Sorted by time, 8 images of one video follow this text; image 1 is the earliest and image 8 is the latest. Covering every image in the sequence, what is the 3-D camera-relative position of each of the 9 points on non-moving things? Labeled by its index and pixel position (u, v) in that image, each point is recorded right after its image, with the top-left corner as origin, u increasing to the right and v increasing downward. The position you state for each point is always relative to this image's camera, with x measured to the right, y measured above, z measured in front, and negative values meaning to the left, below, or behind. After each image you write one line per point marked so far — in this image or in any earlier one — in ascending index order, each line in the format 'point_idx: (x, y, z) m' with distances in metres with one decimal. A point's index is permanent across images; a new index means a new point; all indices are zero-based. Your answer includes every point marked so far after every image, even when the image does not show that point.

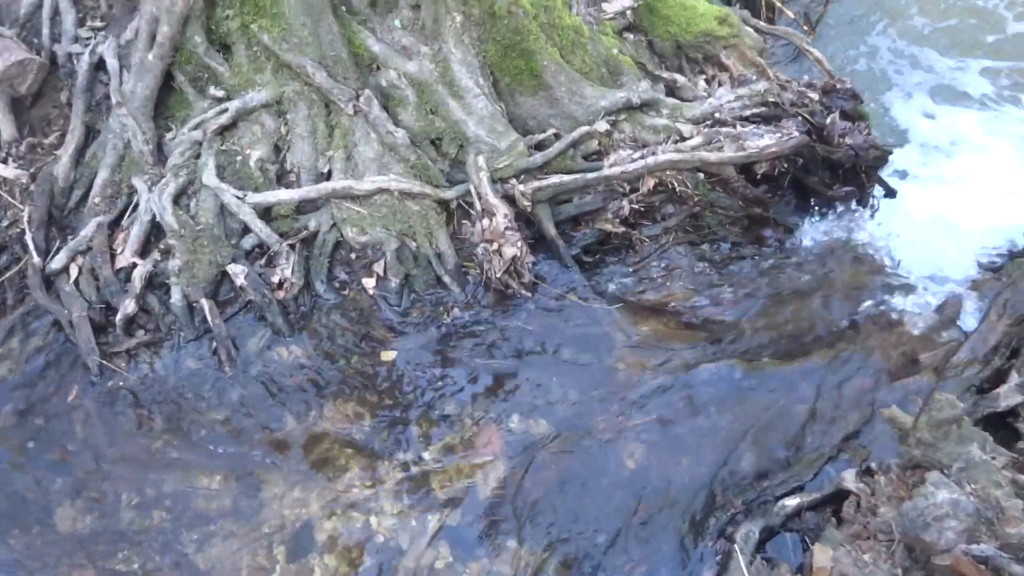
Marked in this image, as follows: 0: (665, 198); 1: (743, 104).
0: (+1.1, +0.6, +6.0) m
1: (+1.8, +1.4, +6.5) m
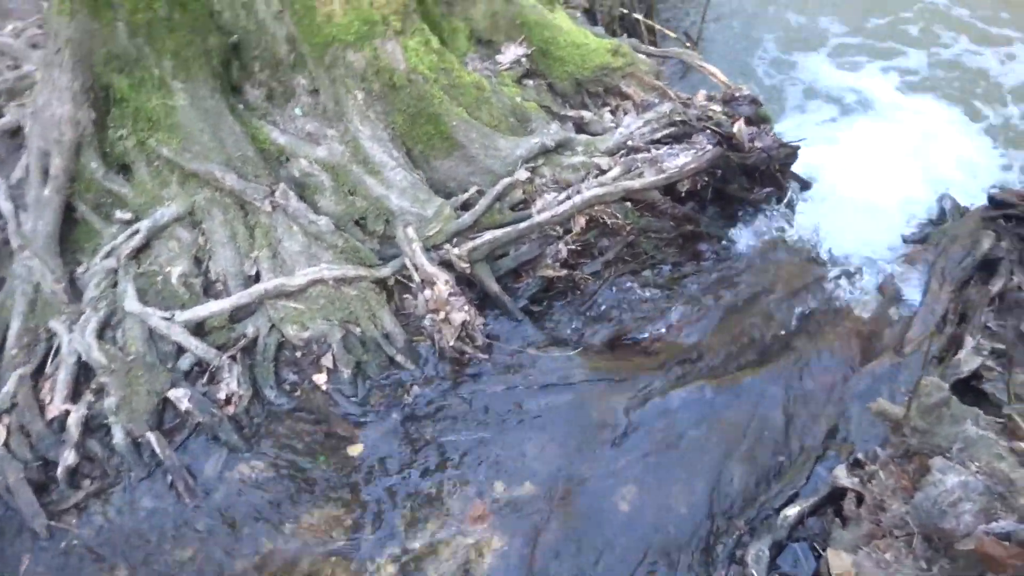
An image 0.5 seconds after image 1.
0: (+0.6, +0.4, +5.9) m
1: (+1.1, +1.3, +6.5) m
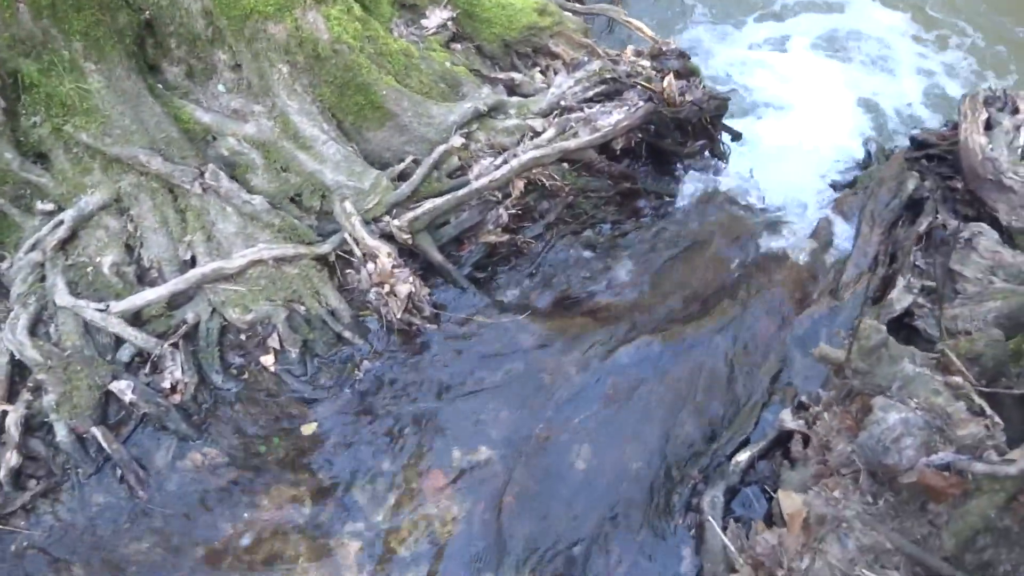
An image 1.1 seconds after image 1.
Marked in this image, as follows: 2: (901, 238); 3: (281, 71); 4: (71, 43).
0: (+0.2, +0.7, +5.9) m
1: (+0.6, +1.6, +6.5) m
2: (+2.7, +0.3, +5.7) m
3: (-1.4, +1.4, +5.2) m
4: (-2.5, +1.4, +4.7) m
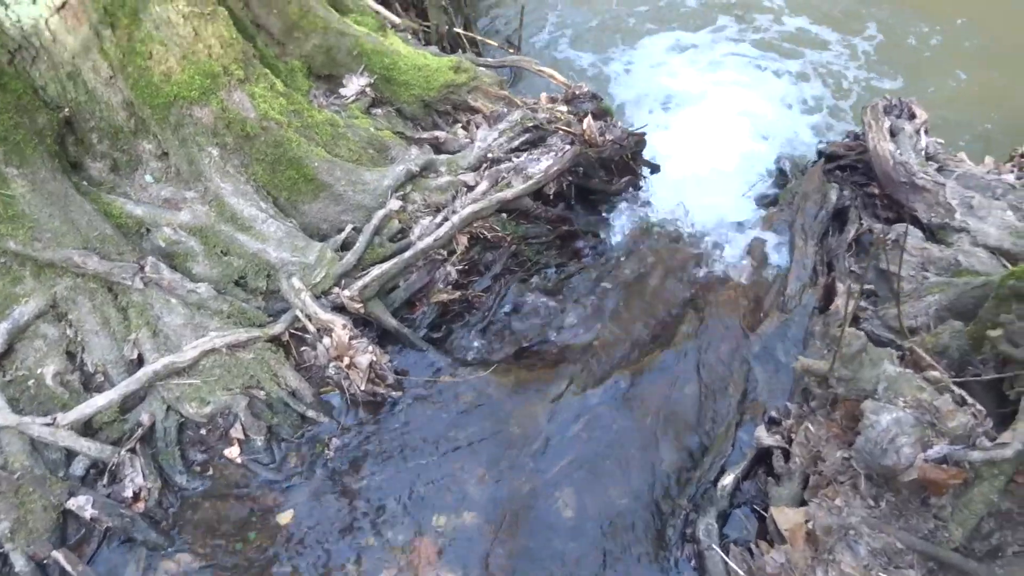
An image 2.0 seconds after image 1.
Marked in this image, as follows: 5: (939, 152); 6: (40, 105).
0: (-0.2, +0.3, +6.0) m
1: (0.0, +1.2, +6.6) m
2: (+2.3, +0.3, +6.0) m
3: (-1.8, +0.8, +5.1) m
4: (-2.8, +0.8, +4.5) m
5: (+3.5, +1.1, +6.8) m
6: (-2.6, +1.0, +4.7) m
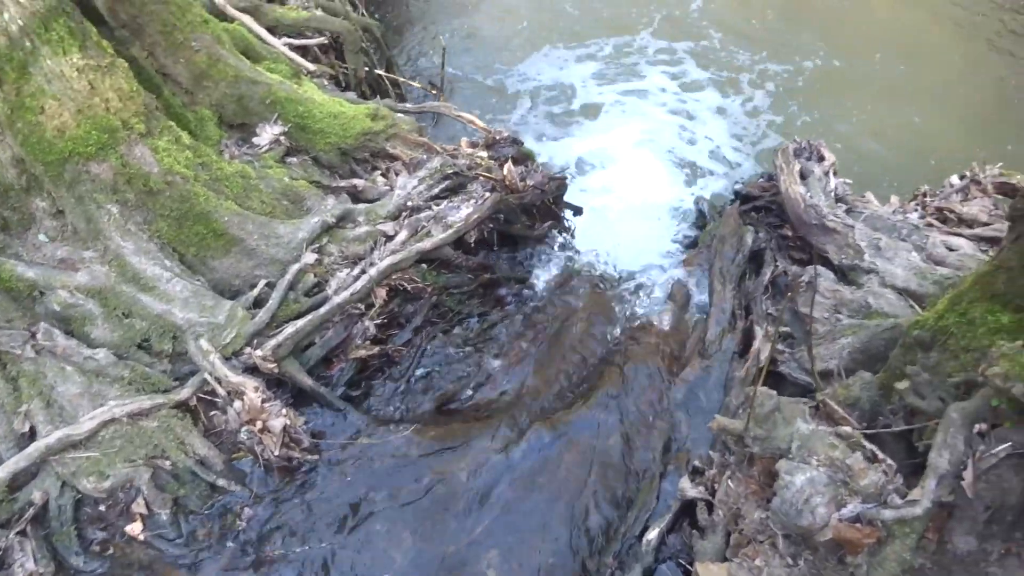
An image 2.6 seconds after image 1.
0: (-0.8, -0.1, +5.8) m
1: (-0.7, +0.8, +6.5) m
2: (+1.7, 0.0, +6.1) m
3: (-2.3, +0.4, +4.9) m
4: (-3.3, +0.4, +4.2) m
5: (+2.8, +0.8, +7.0) m
6: (-3.1, +0.7, +4.4) m
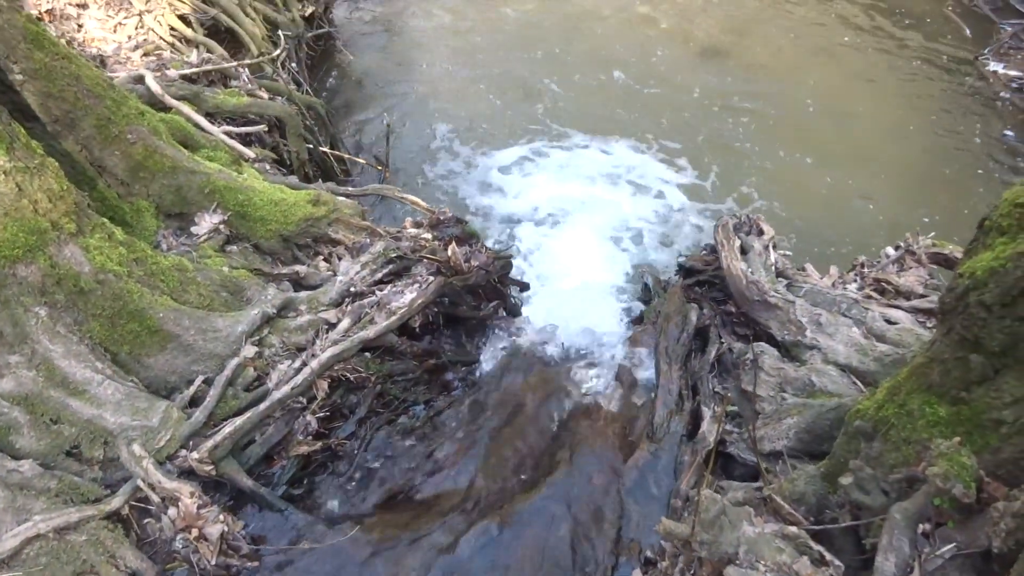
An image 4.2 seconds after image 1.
0: (-1.1, -0.7, +5.7) m
1: (-1.1, +0.1, +6.5) m
2: (+1.4, -0.6, +6.1) m
3: (-2.7, -0.1, +4.7) m
4: (-3.6, -0.2, +4.0) m
5: (+2.3, +0.2, +7.1) m
6: (-3.4, +0.1, +4.2) m
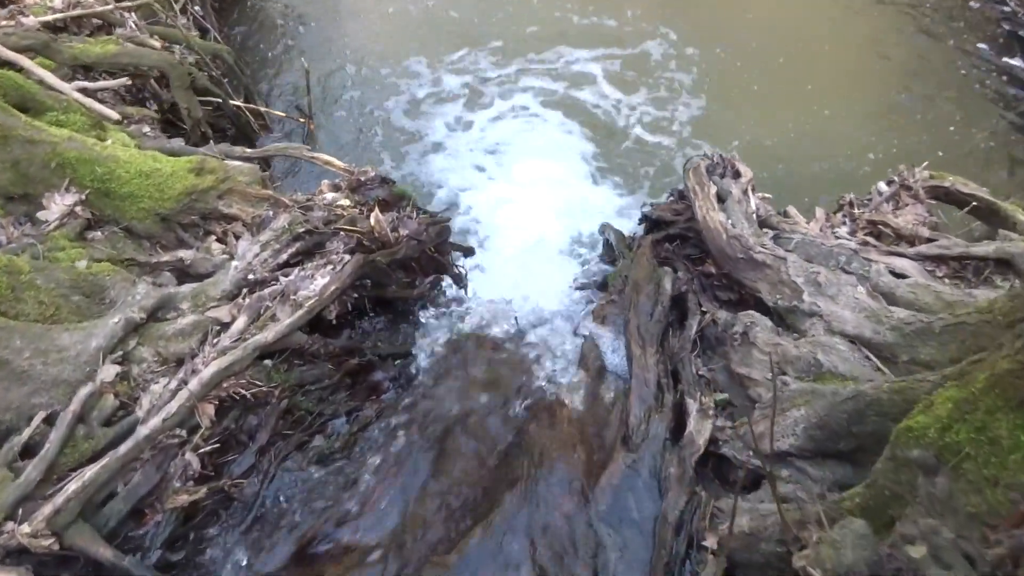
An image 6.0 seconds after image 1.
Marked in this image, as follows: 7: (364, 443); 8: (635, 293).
0: (-1.5, -0.7, +4.5) m
1: (-1.5, +0.2, +5.3) m
2: (+1.0, -0.4, +5.0) m
3: (-3.0, -0.3, +3.4) m
4: (-3.9, -0.4, +2.7) m
5: (+1.9, +0.5, +6.1) m
6: (-3.7, -0.1, +2.9) m
7: (-0.9, -0.9, +4.8) m
8: (+0.8, 0.0, +5.5) m
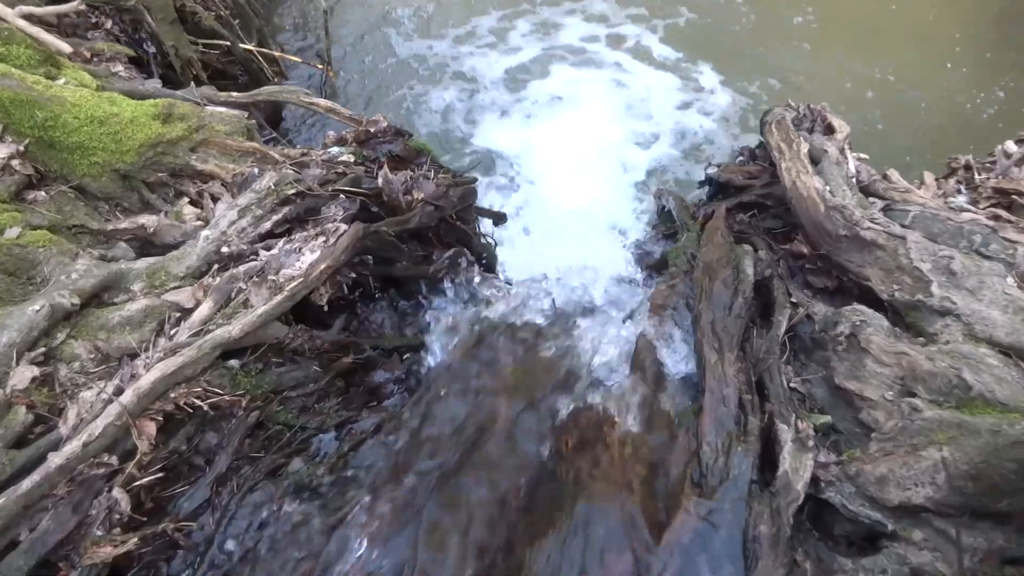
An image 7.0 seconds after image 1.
0: (-1.3, -0.6, +3.5) m
1: (-1.3, +0.3, +4.2) m
2: (+1.2, -0.3, +3.9) m
3: (-2.9, -0.2, +2.5) m
4: (-3.8, -0.4, +1.8) m
5: (+2.1, +0.6, +4.8) m
6: (-3.6, -0.1, +1.9) m
7: (-0.7, -0.8, +3.8) m
8: (+1.0, +0.1, +4.3) m
